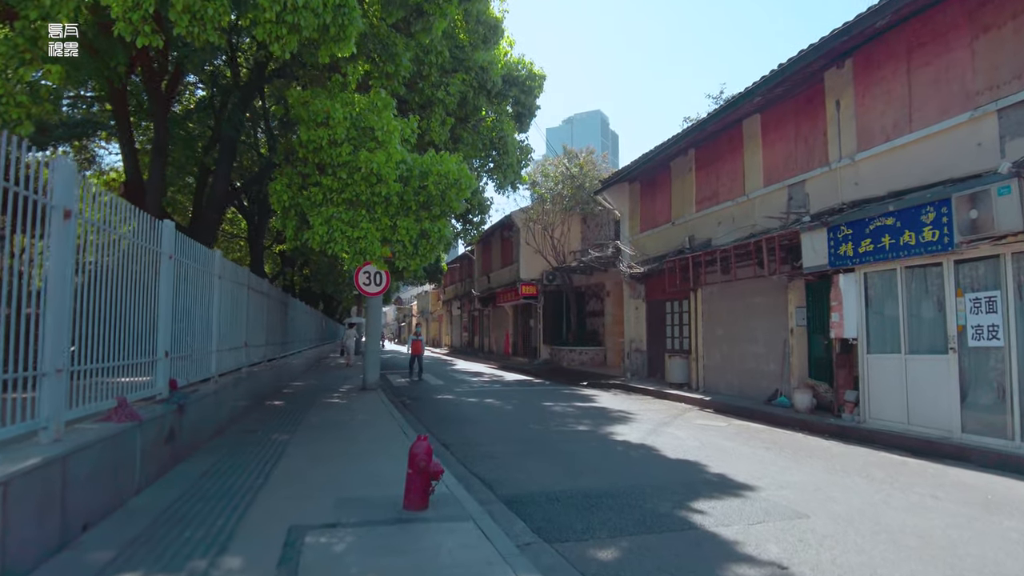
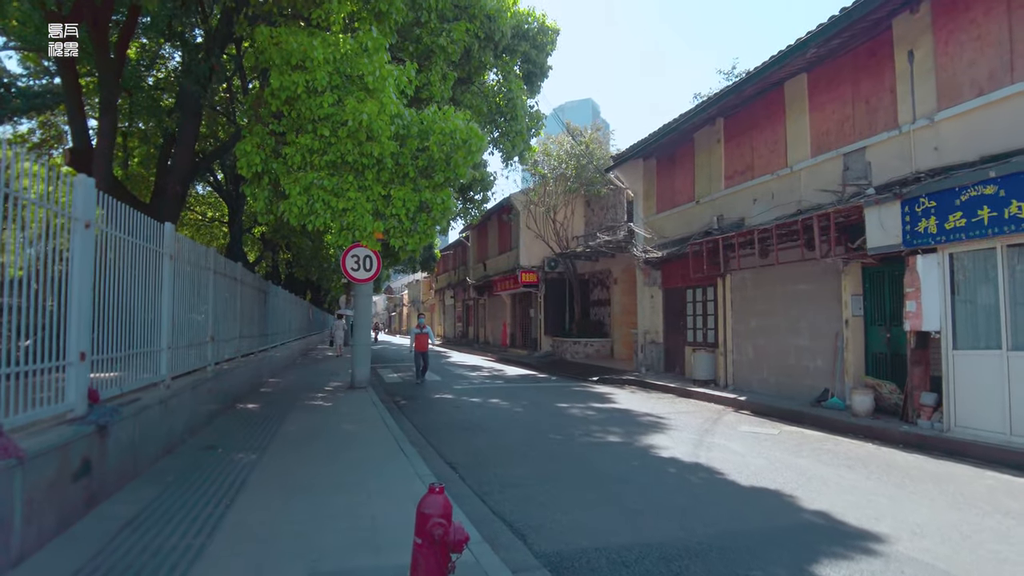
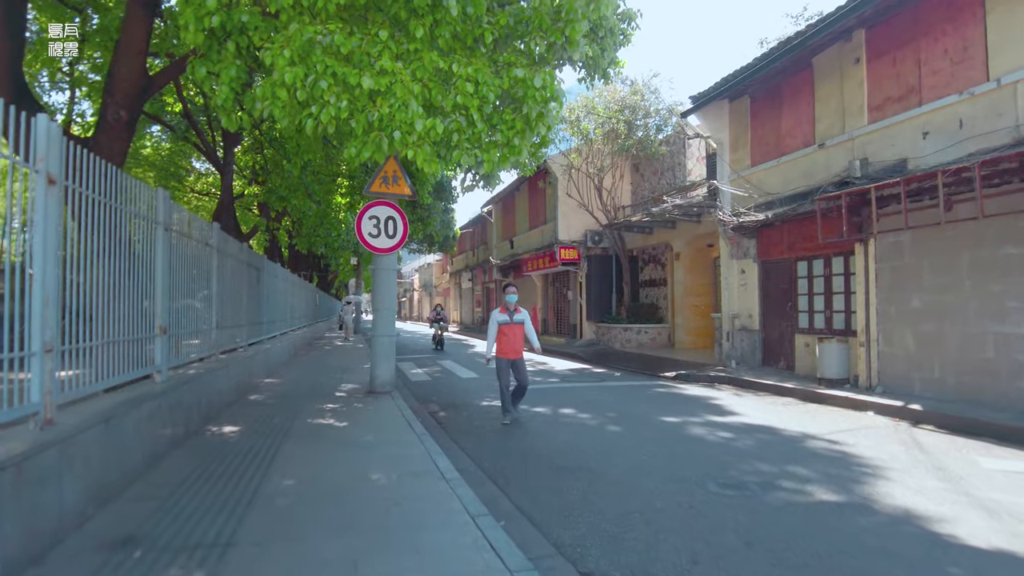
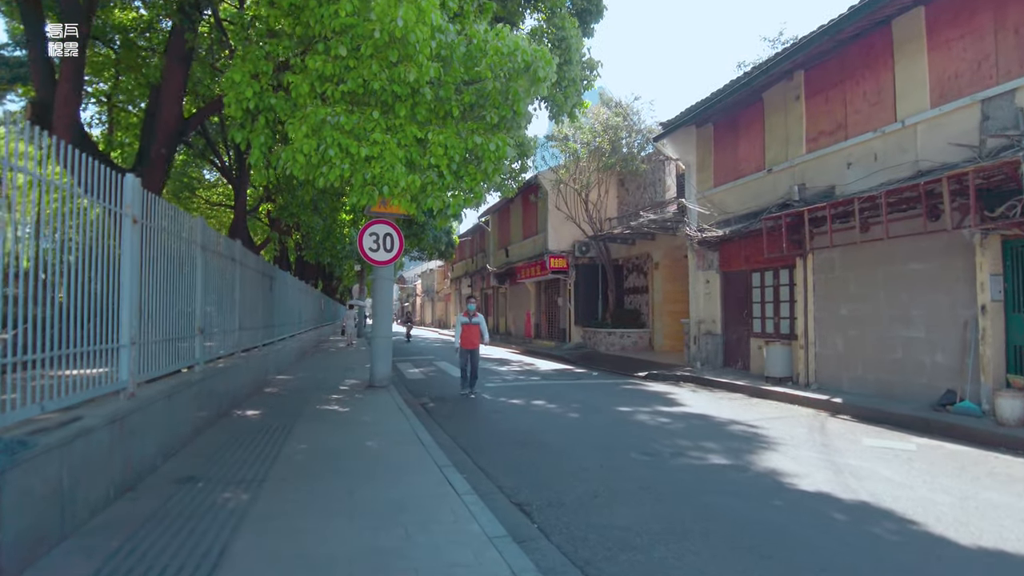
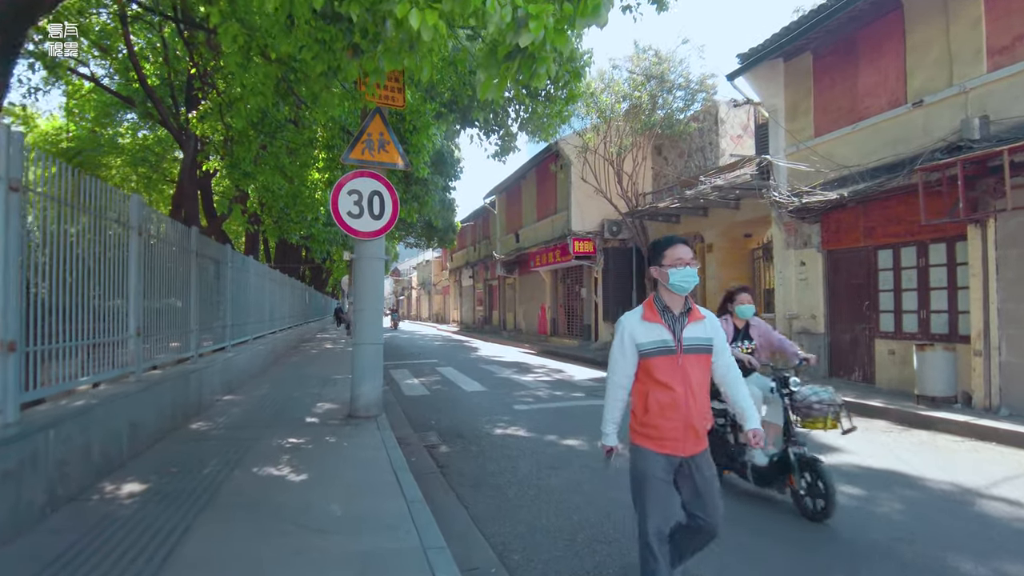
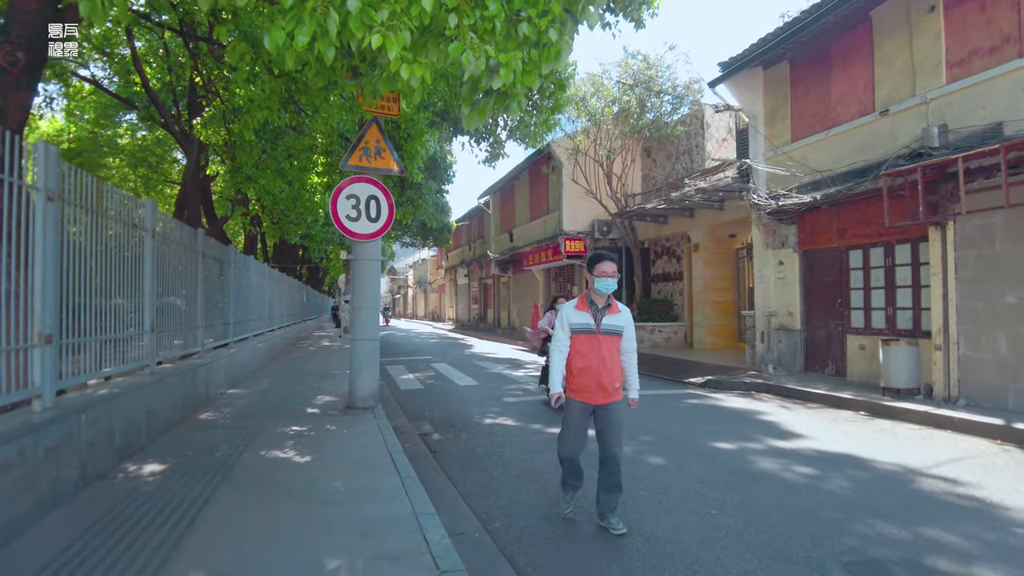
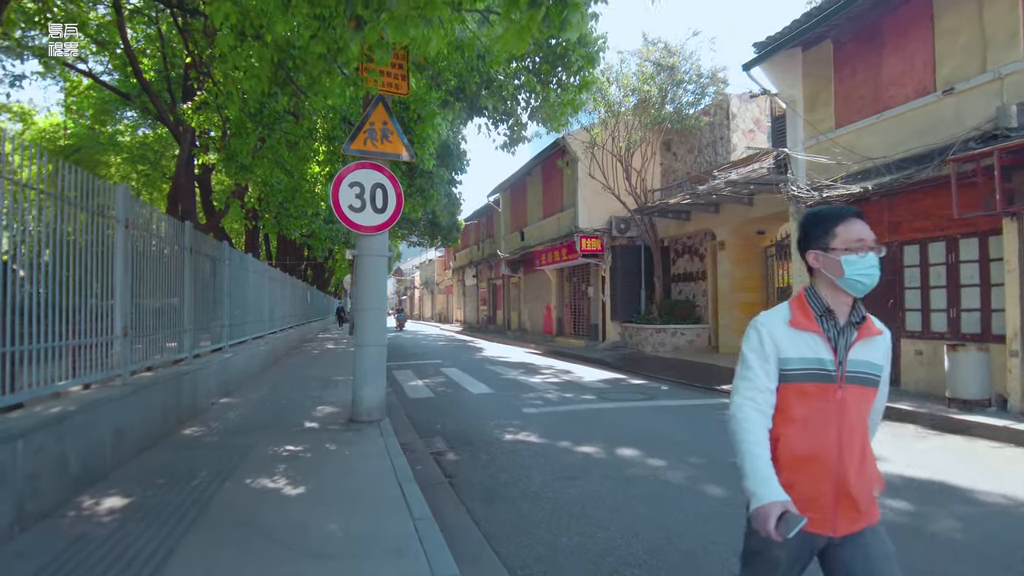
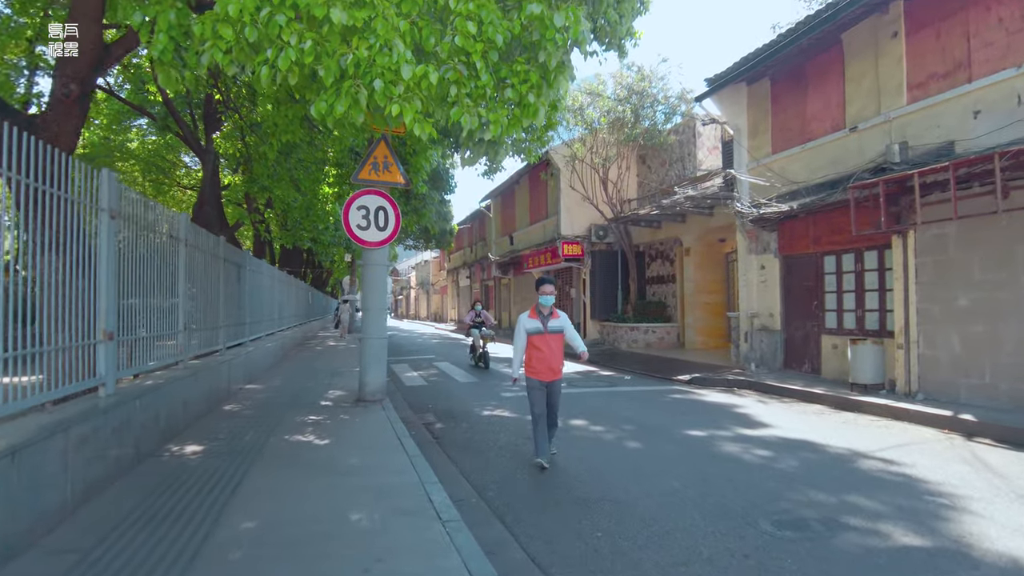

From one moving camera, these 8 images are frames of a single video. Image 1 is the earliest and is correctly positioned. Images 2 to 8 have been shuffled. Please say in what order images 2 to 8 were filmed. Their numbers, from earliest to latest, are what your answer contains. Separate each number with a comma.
2, 4, 3, 8, 6, 5, 7
